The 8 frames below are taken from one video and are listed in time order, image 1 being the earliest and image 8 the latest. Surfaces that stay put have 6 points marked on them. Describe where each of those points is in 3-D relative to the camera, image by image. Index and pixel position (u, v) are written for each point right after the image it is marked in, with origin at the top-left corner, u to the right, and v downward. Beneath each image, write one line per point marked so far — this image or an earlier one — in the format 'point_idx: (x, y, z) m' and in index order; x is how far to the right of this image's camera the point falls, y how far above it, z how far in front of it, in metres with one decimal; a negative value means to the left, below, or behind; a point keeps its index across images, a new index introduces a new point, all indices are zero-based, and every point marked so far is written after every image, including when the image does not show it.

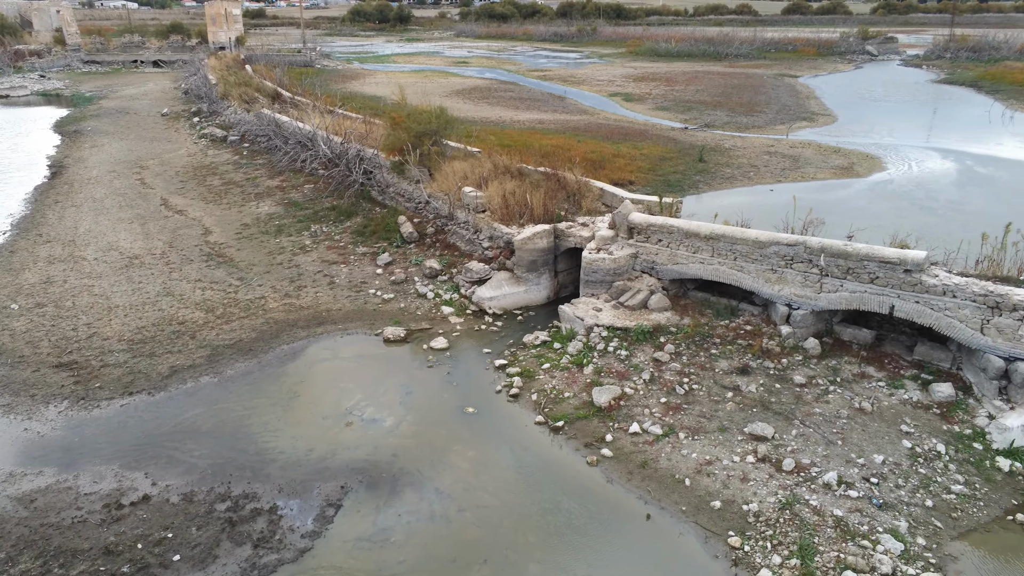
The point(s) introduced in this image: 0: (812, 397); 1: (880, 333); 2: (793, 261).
0: (+3.5, -1.3, +7.1) m
1: (+4.6, -0.6, +7.8) m
2: (+3.4, +0.3, +7.6) m
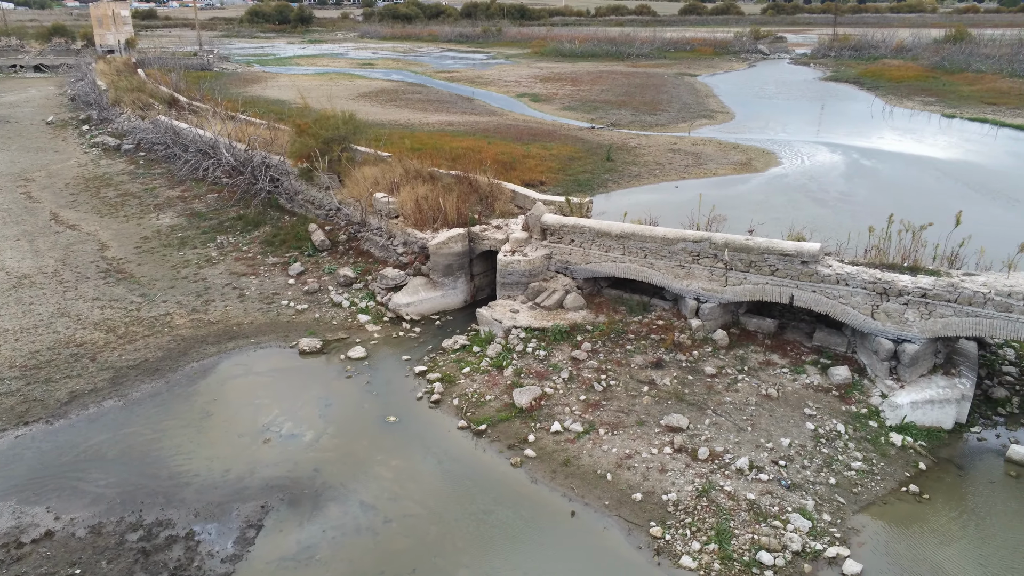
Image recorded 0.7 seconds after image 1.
0: (+2.5, -1.2, +7.3) m
1: (+3.5, -0.4, +8.1) m
2: (+2.3, +0.4, +7.8) m
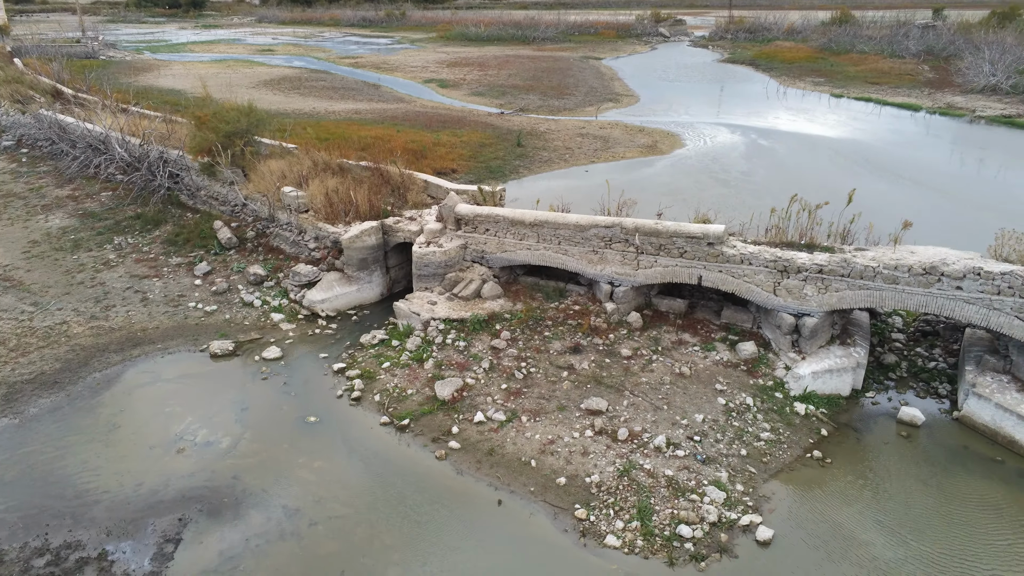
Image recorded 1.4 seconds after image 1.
0: (+1.5, -1.0, +7.4) m
1: (+2.4, -0.1, +8.3) m
2: (+1.2, +0.6, +7.8) m
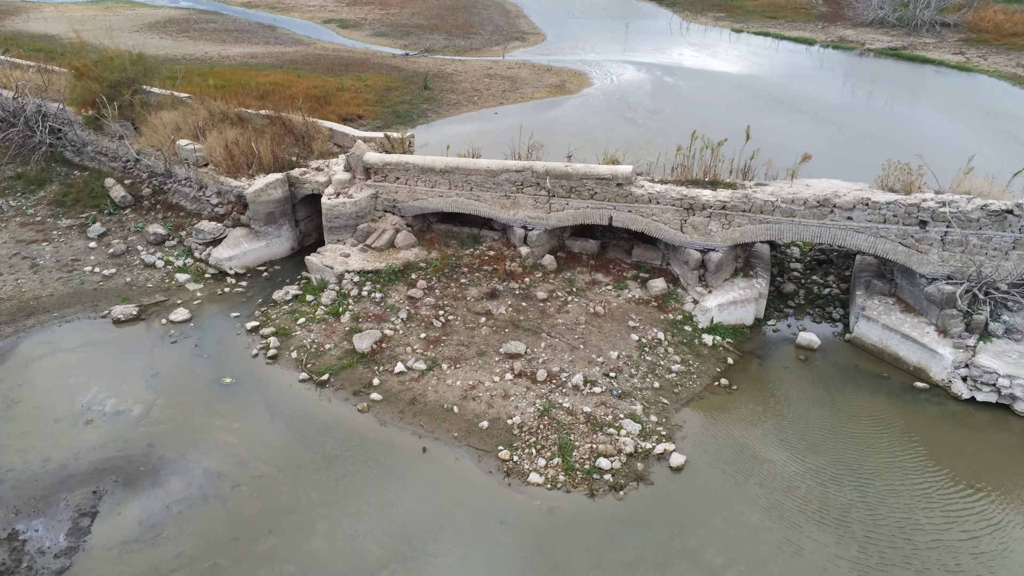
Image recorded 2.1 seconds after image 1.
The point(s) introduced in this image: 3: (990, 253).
0: (+0.5, -0.3, +7.5) m
1: (+1.2, +0.7, +8.4) m
2: (+0.1, +1.3, +7.8) m
3: (+5.2, +0.4, +6.6) m
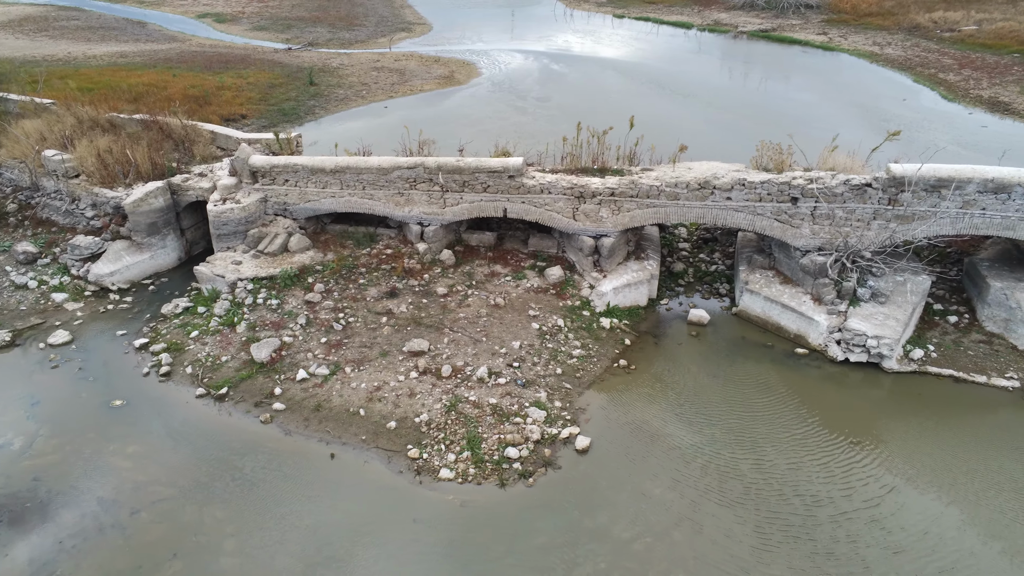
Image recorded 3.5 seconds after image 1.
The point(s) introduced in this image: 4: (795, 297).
0: (-0.7, -0.2, +7.5) m
1: (-0.1, +0.8, +8.5) m
2: (-1.2, +1.4, +7.7) m
3: (+4.0, +0.7, +7.0) m
4: (+3.3, -0.1, +7.2) m
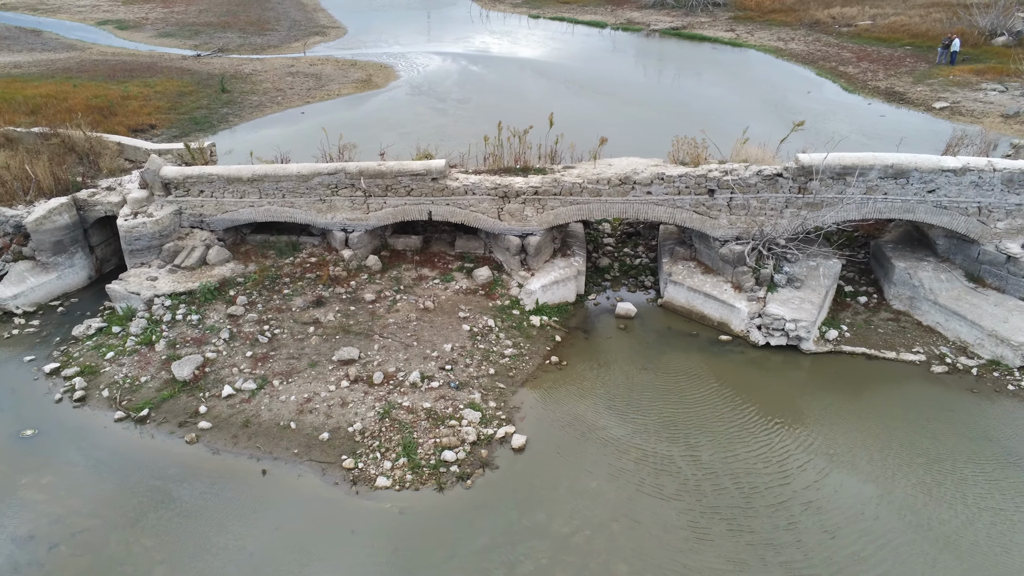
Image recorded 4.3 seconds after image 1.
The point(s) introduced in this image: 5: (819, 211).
0: (-1.5, -0.3, +7.4) m
1: (-1.1, +0.7, +8.5) m
2: (-2.2, +1.3, +7.6) m
3: (+3.1, +0.9, +7.3) m
4: (+2.5, 0.0, +7.4) m
5: (+3.7, +0.9, +7.2) m
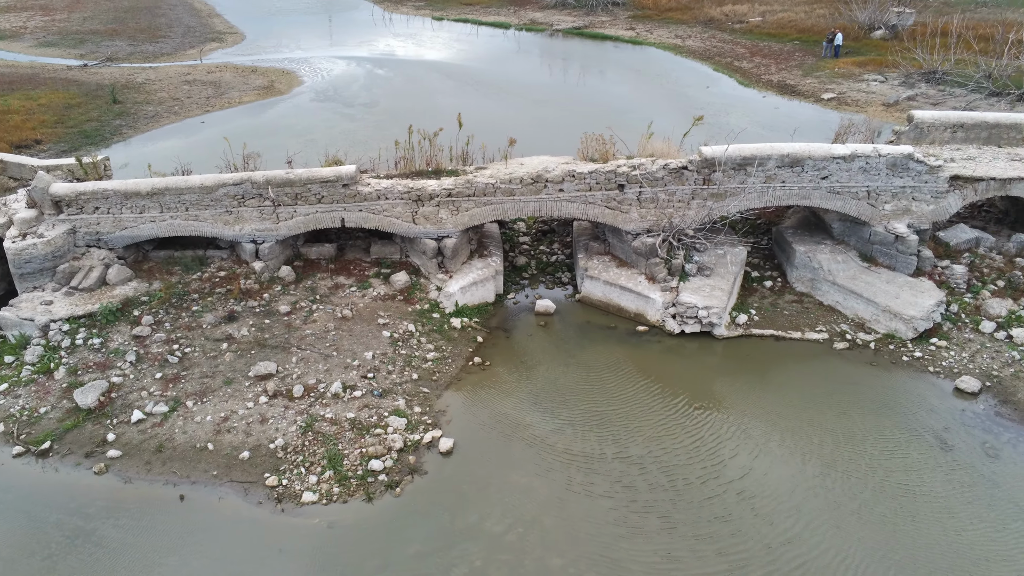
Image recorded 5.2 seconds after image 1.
0: (-2.5, -0.4, +7.3) m
1: (-2.2, +0.6, +8.3) m
2: (-3.2, +1.1, +7.4) m
3: (+2.1, +1.0, +7.5) m
4: (+1.5, +0.1, +7.6) m
5: (+2.6, +1.1, +7.5) m
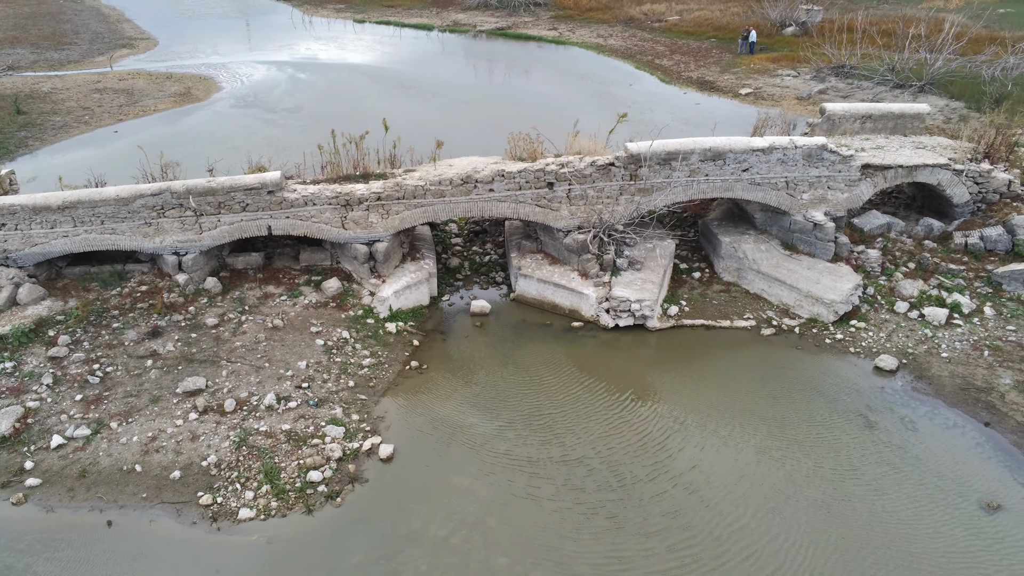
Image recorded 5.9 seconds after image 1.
0: (-3.3, -0.5, +7.1) m
1: (-3.1, +0.5, +8.2) m
2: (-4.1, +0.9, +7.2) m
3: (+1.2, +1.1, +7.7) m
4: (+0.7, +0.2, +7.7) m
5: (+1.8, +1.2, +7.7) m
